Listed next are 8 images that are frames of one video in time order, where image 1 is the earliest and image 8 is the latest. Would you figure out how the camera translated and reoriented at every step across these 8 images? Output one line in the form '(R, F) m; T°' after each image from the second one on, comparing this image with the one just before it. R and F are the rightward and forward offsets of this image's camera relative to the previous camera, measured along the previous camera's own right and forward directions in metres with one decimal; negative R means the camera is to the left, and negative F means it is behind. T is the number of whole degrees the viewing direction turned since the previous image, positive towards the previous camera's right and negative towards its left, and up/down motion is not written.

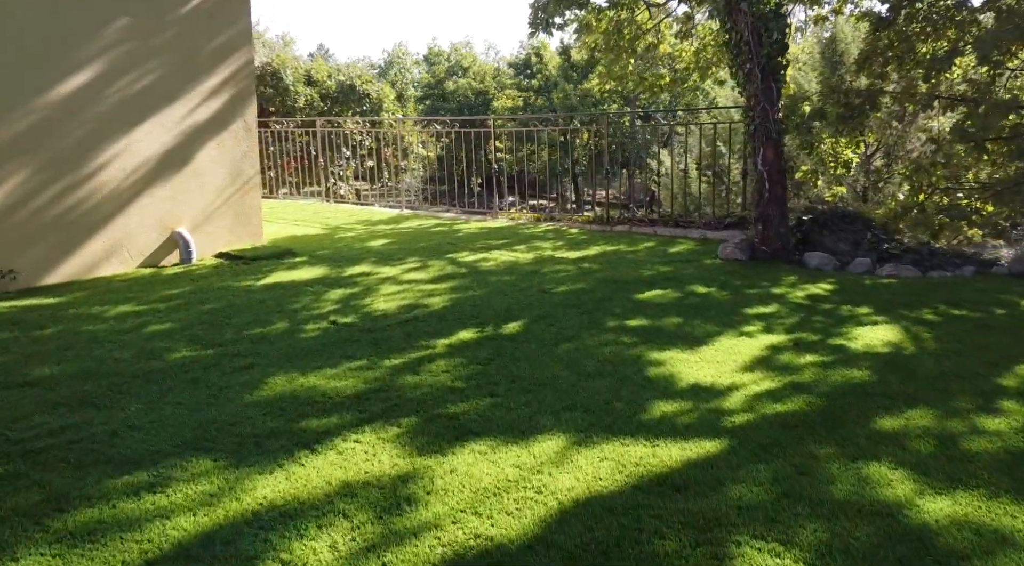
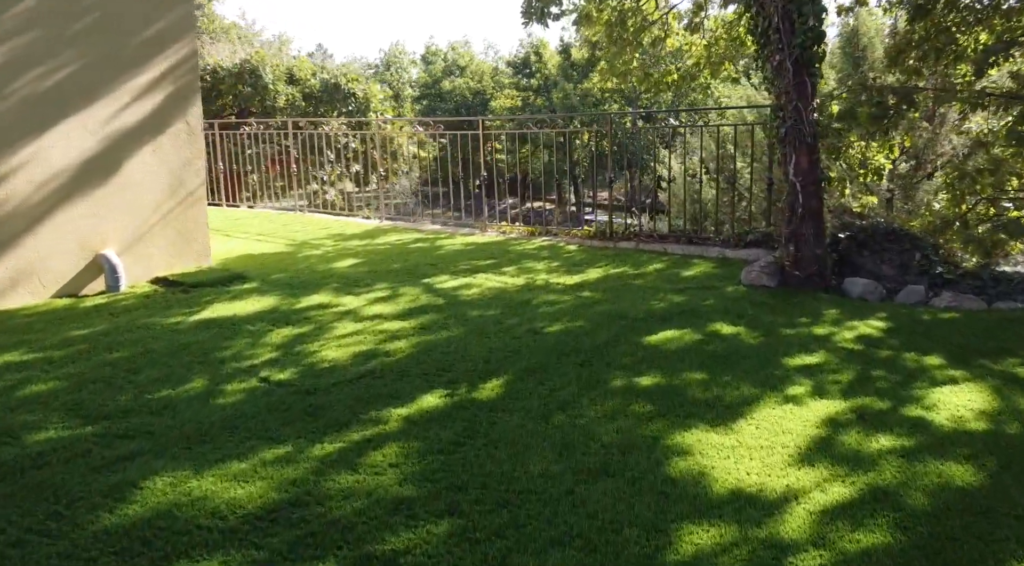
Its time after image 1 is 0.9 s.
(+0.1, +1.1) m; 0°
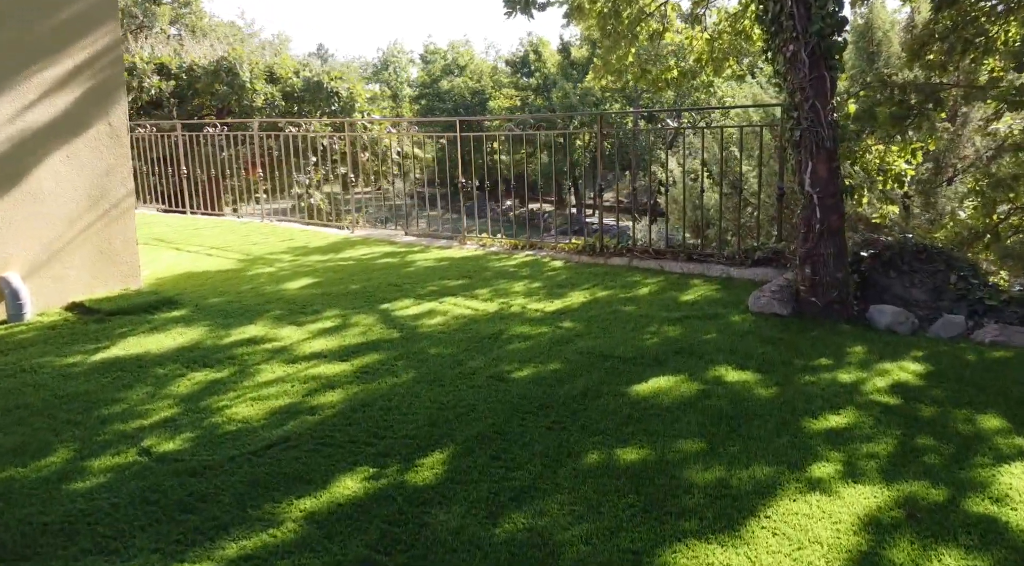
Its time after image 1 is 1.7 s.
(+0.2, +0.9) m; 0°
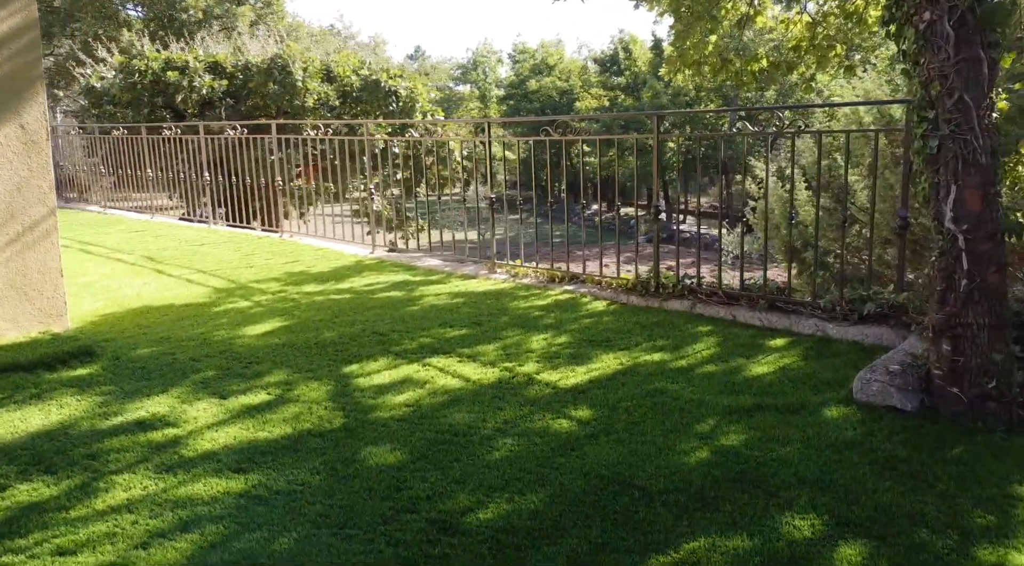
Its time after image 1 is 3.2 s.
(+0.4, +1.5) m; -6°
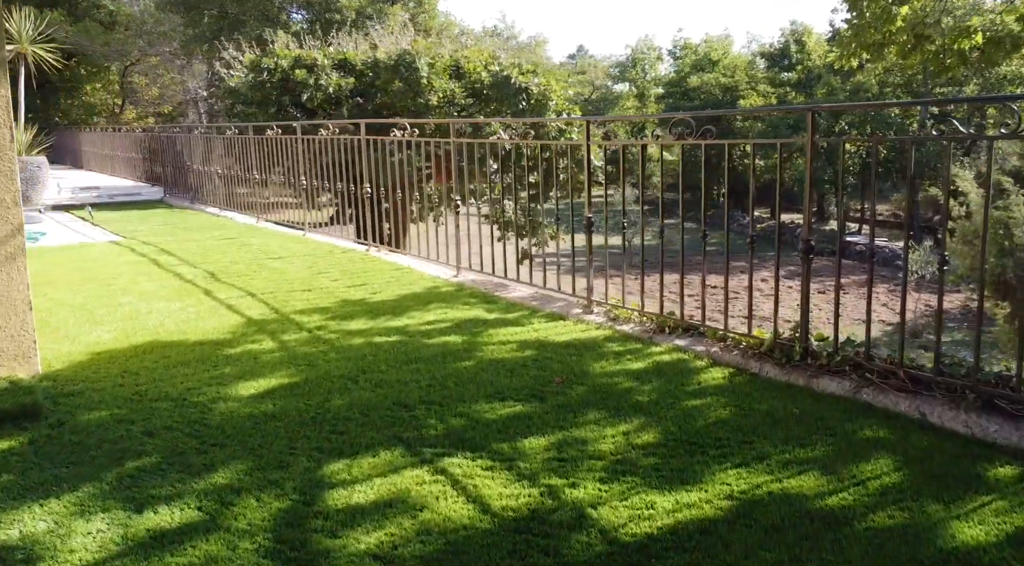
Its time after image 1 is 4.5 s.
(+0.3, +1.4) m; -10°
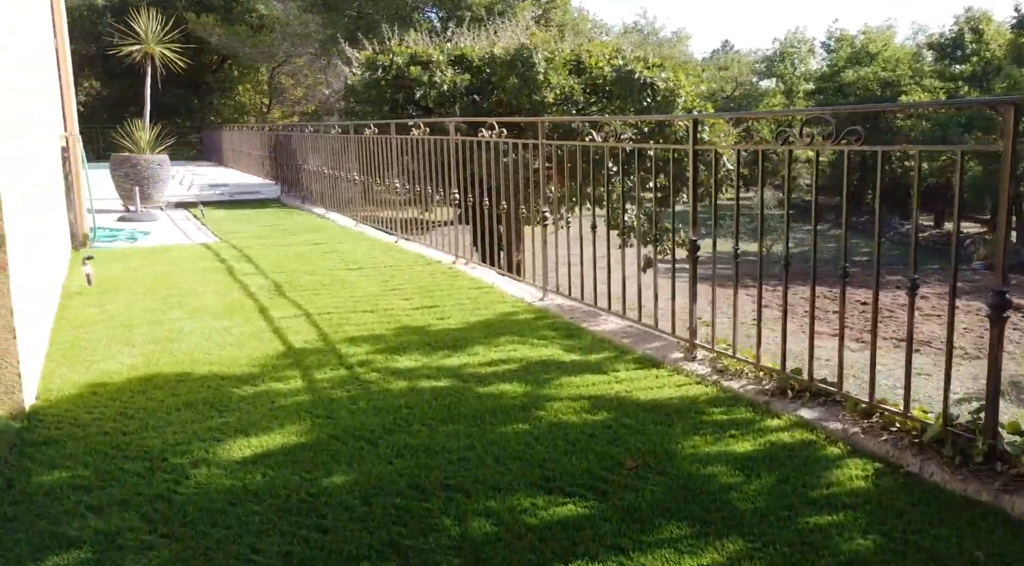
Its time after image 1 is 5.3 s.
(+0.2, +0.9) m; -9°
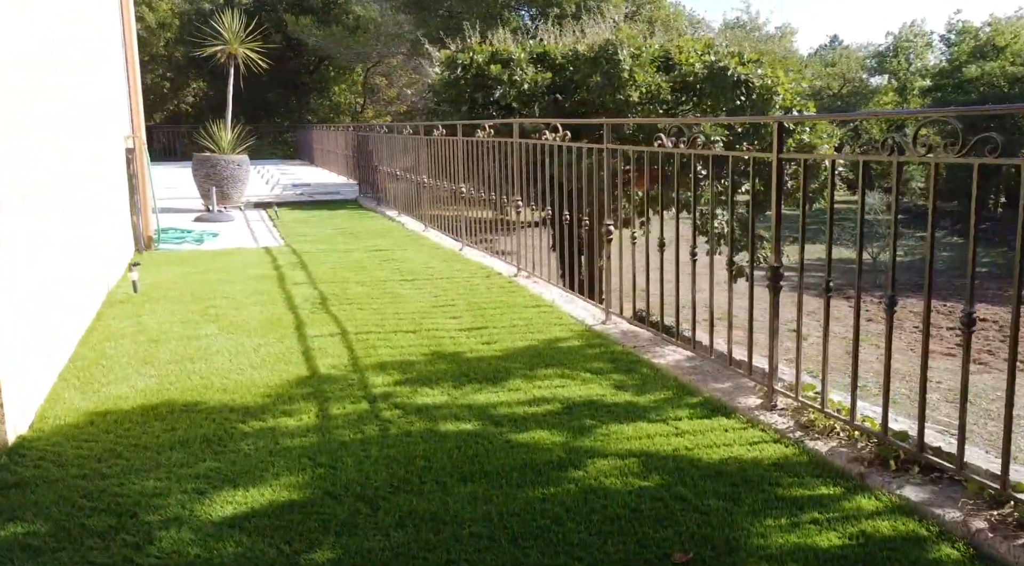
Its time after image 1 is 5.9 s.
(+0.2, +0.5) m; -6°
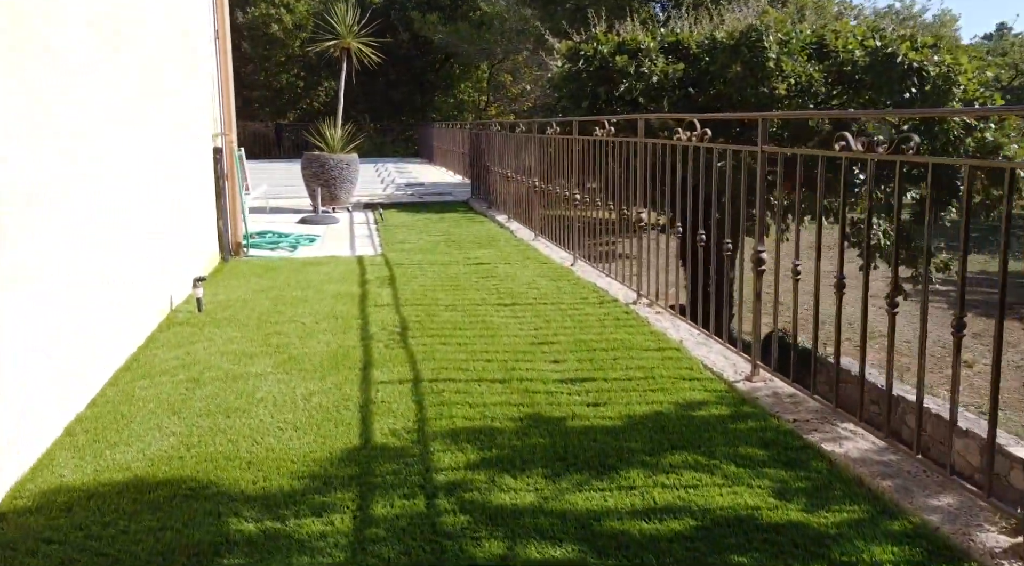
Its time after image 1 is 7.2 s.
(0.0, +1.0) m; -8°
